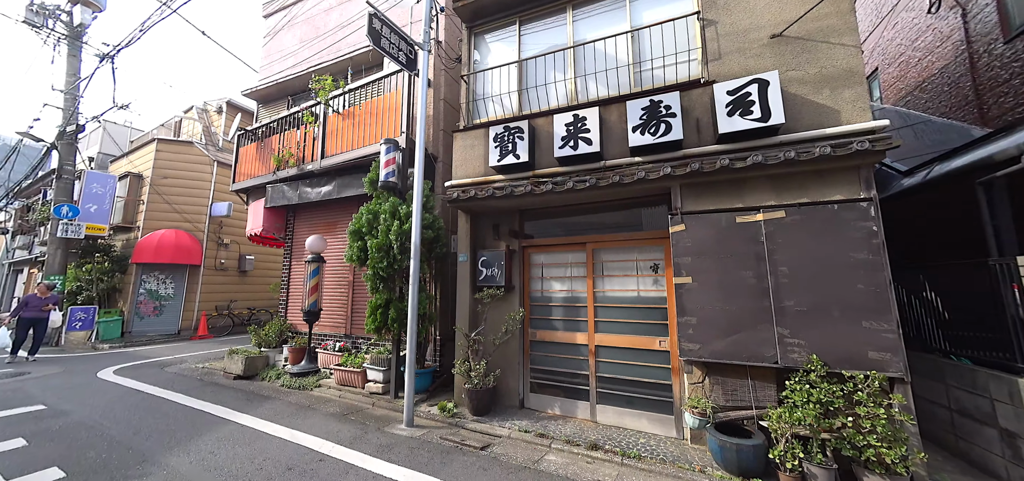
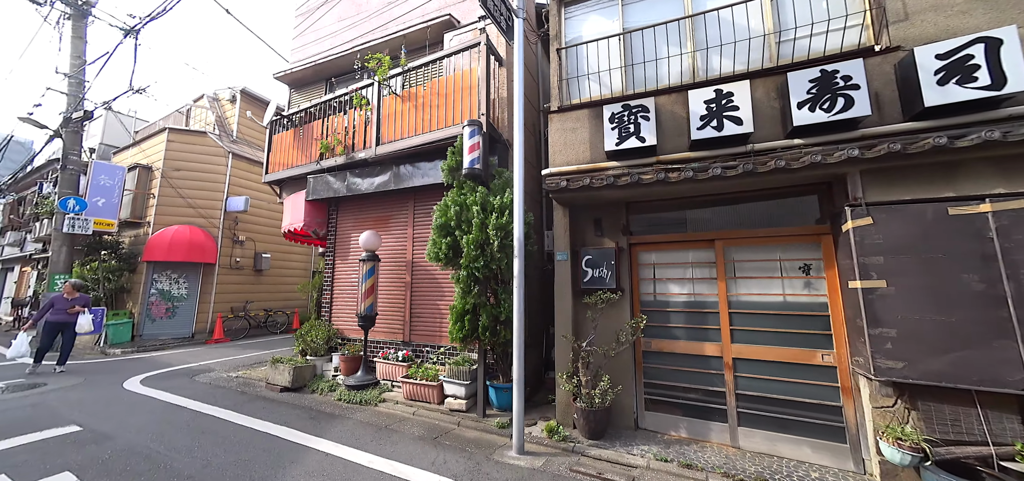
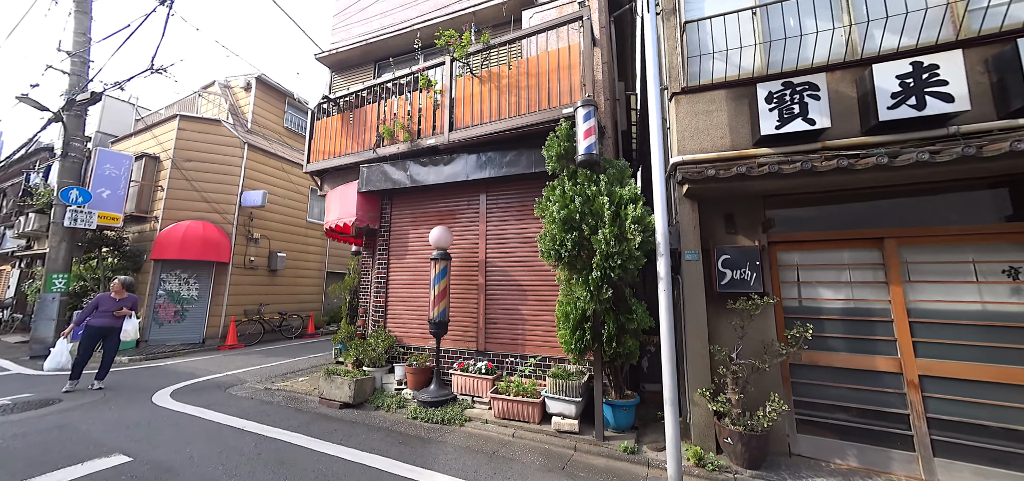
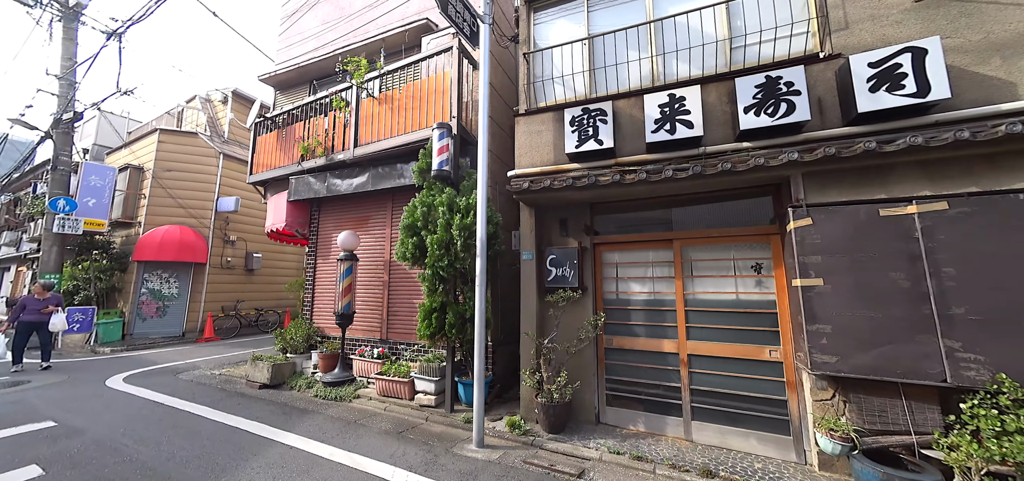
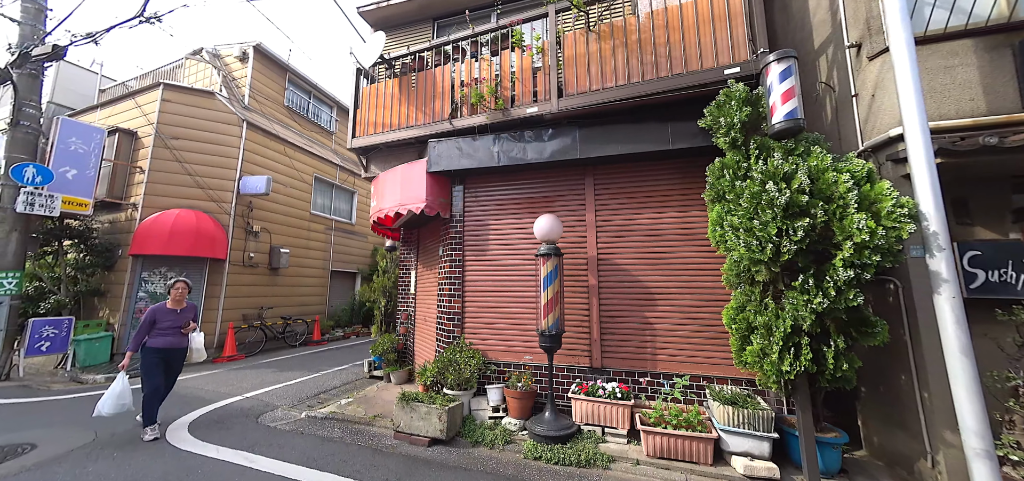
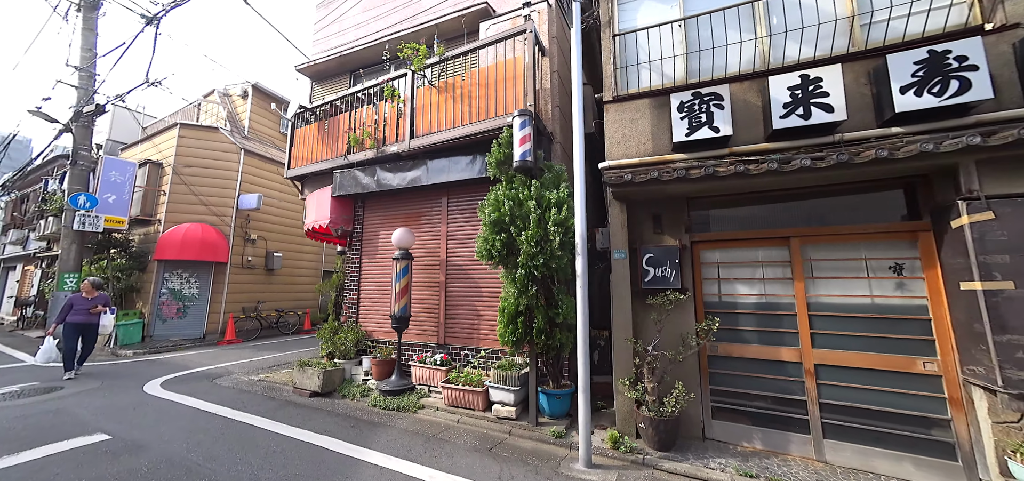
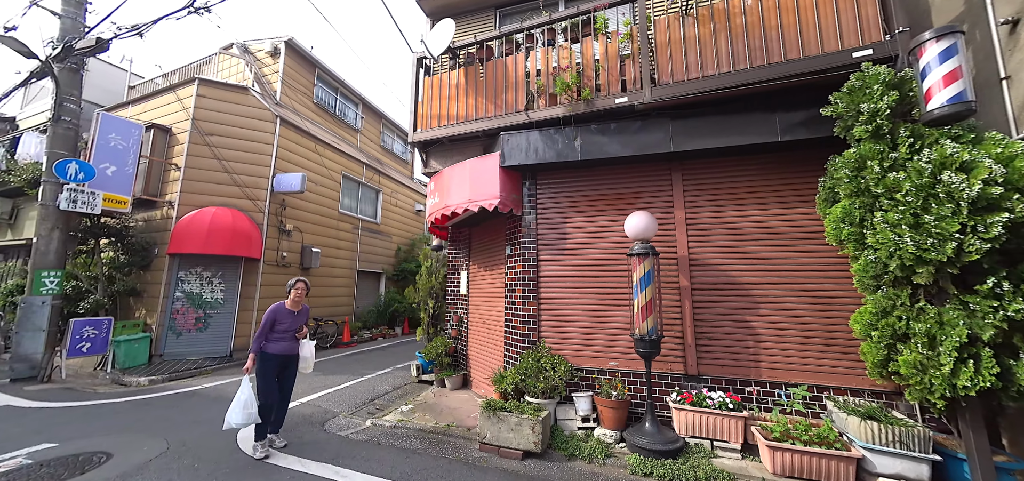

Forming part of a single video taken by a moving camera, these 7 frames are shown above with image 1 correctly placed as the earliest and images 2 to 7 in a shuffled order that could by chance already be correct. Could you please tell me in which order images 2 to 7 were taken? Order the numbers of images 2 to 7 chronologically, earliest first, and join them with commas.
4, 2, 6, 3, 5, 7
